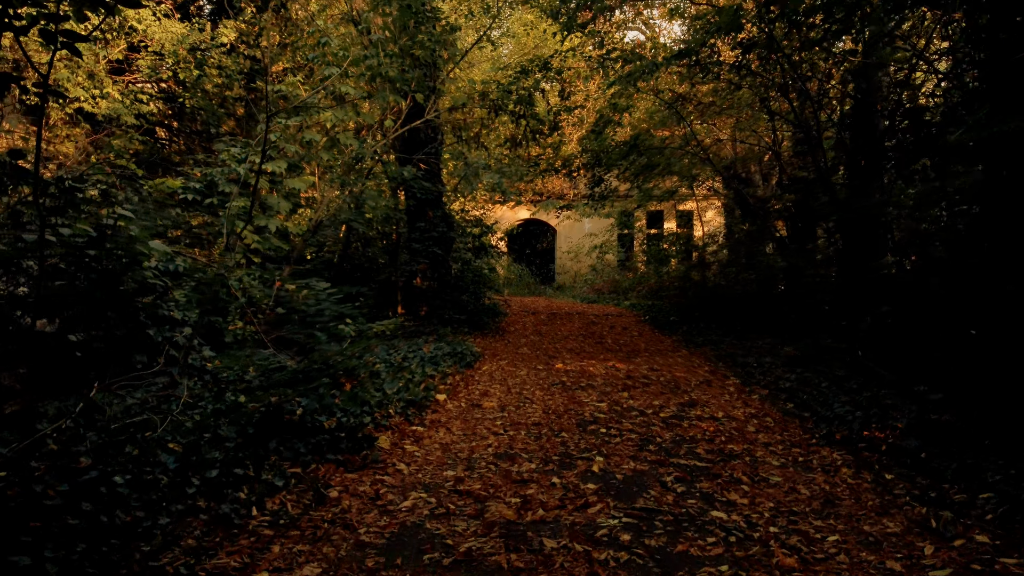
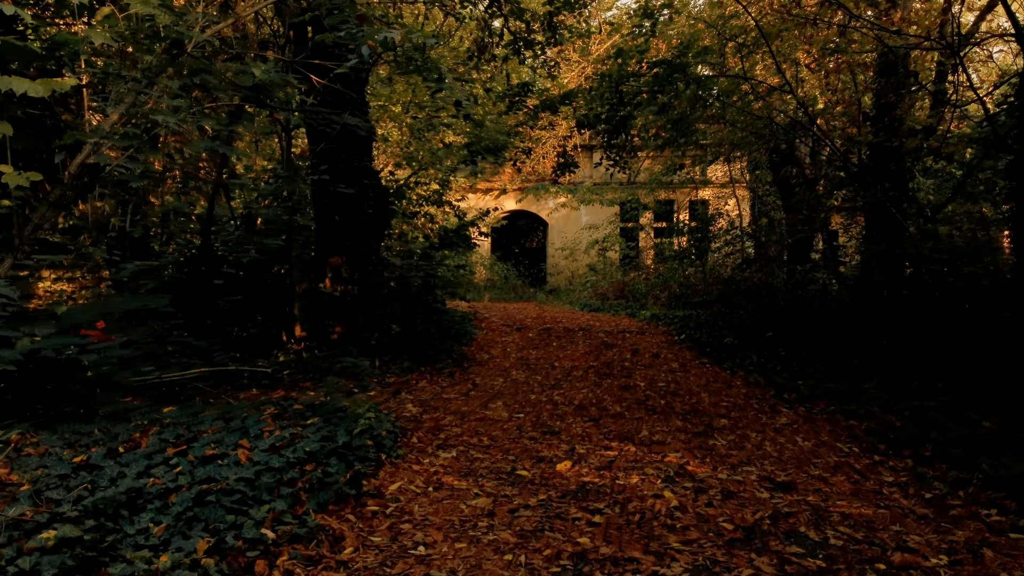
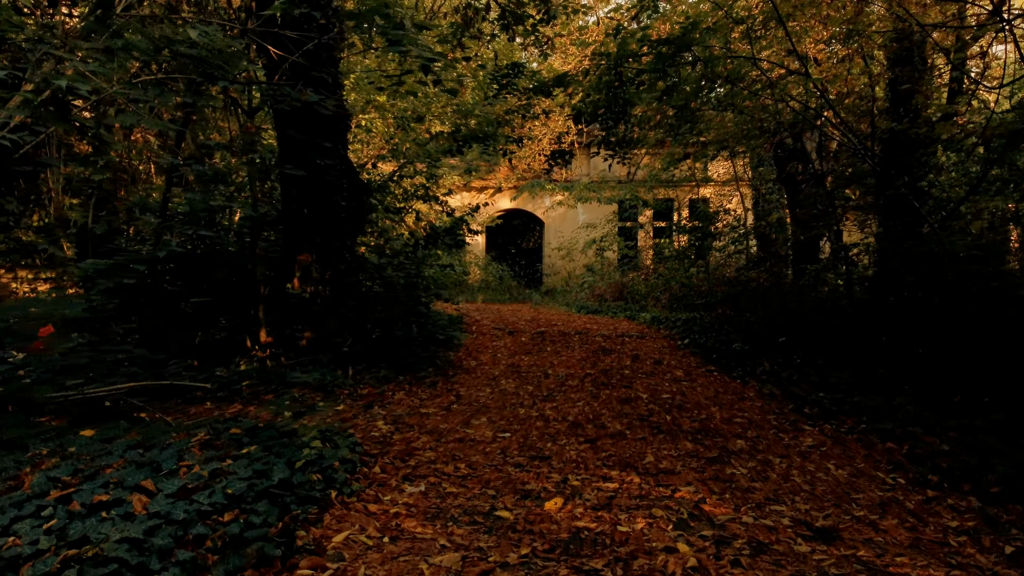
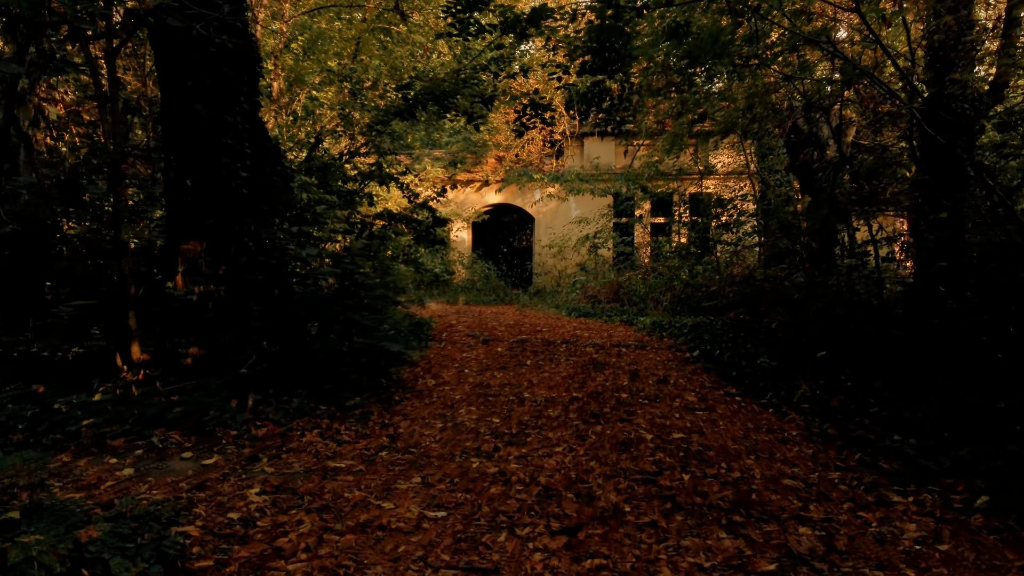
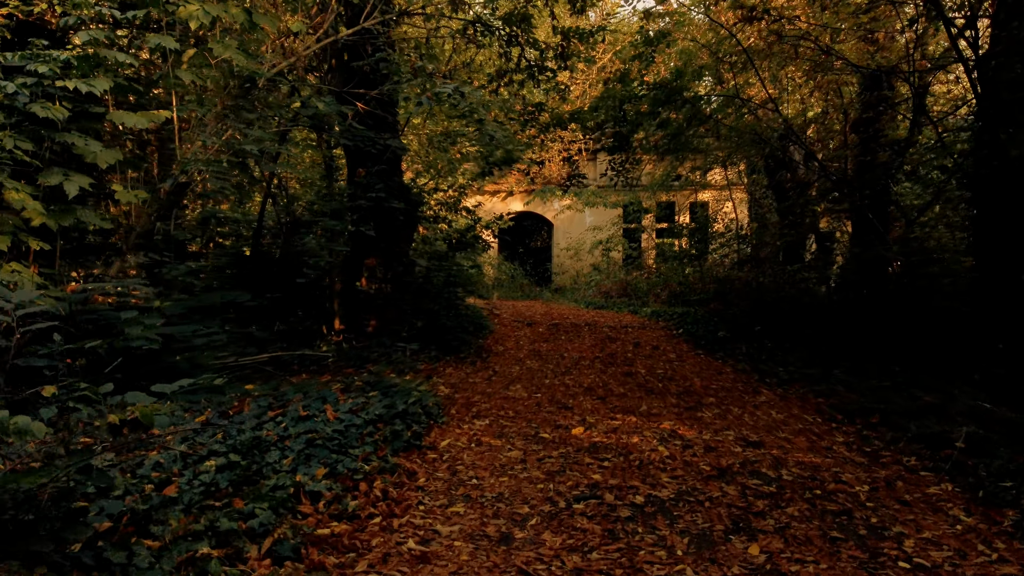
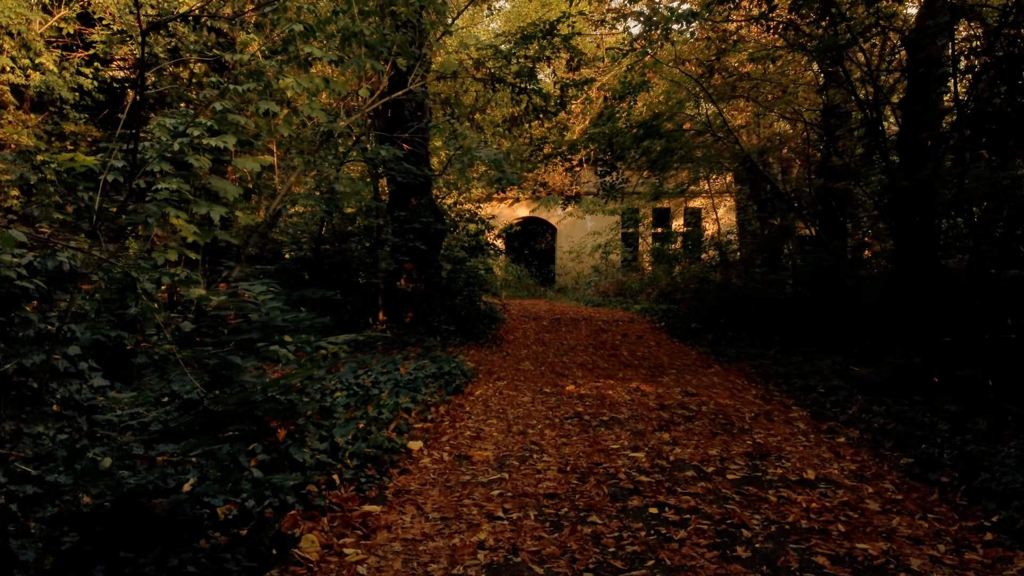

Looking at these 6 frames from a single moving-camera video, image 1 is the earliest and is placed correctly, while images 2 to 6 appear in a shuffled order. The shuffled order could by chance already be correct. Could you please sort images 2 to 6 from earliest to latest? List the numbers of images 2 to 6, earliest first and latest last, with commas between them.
6, 5, 2, 3, 4
